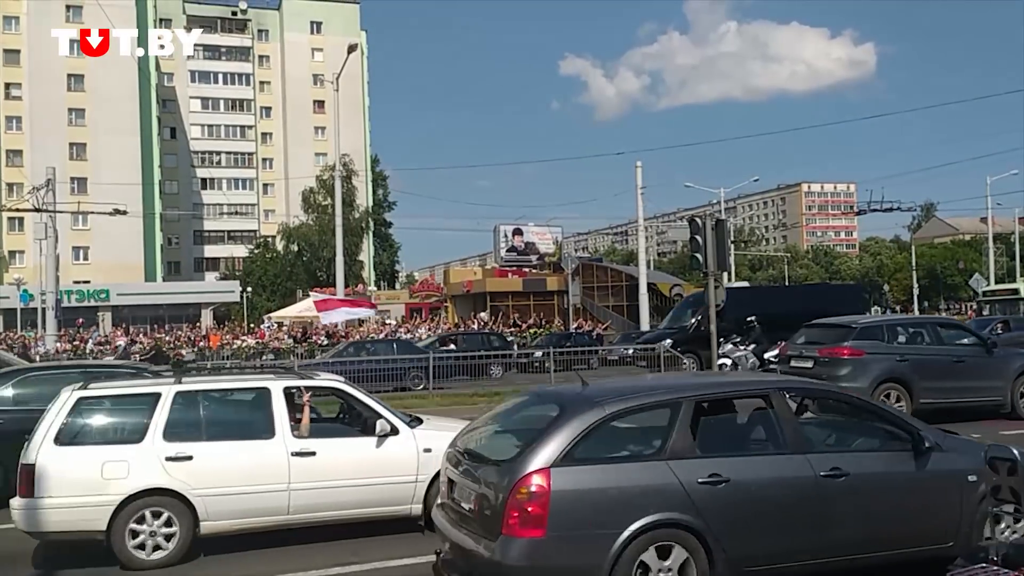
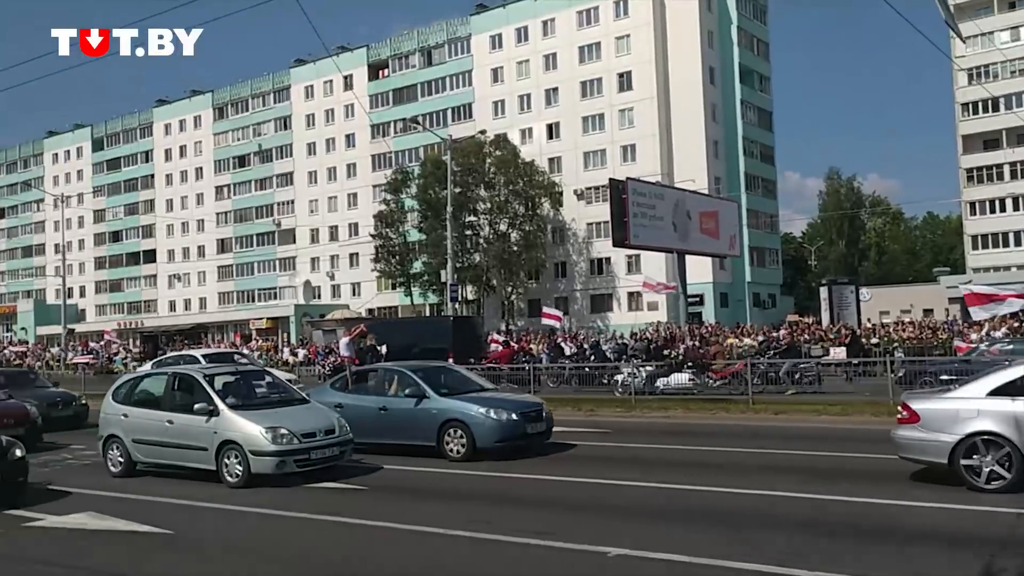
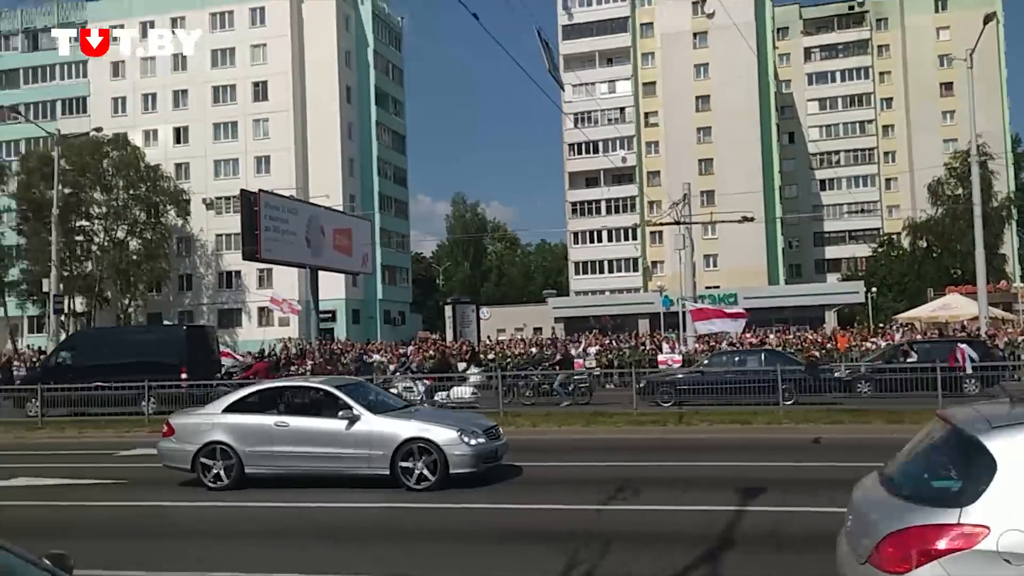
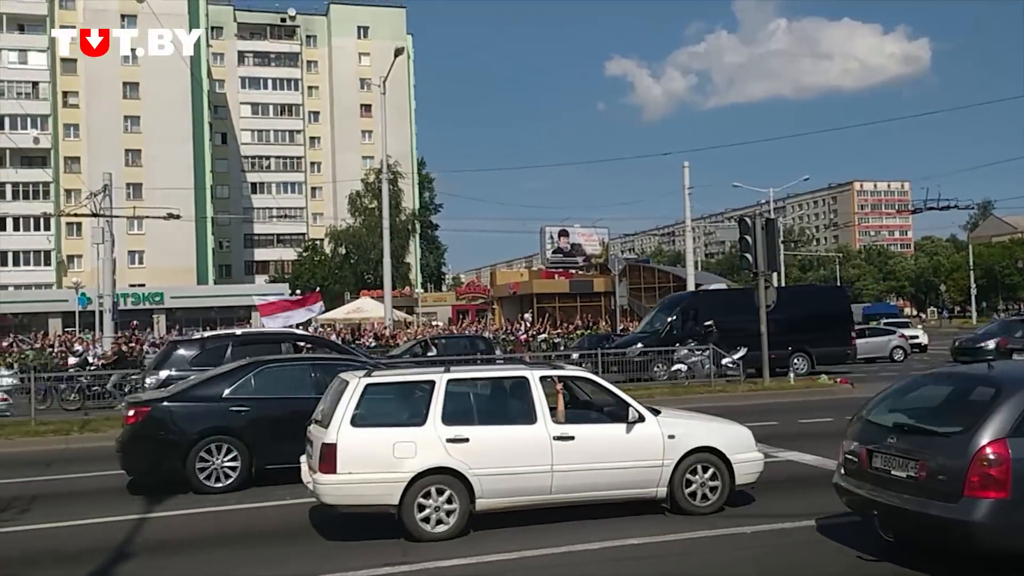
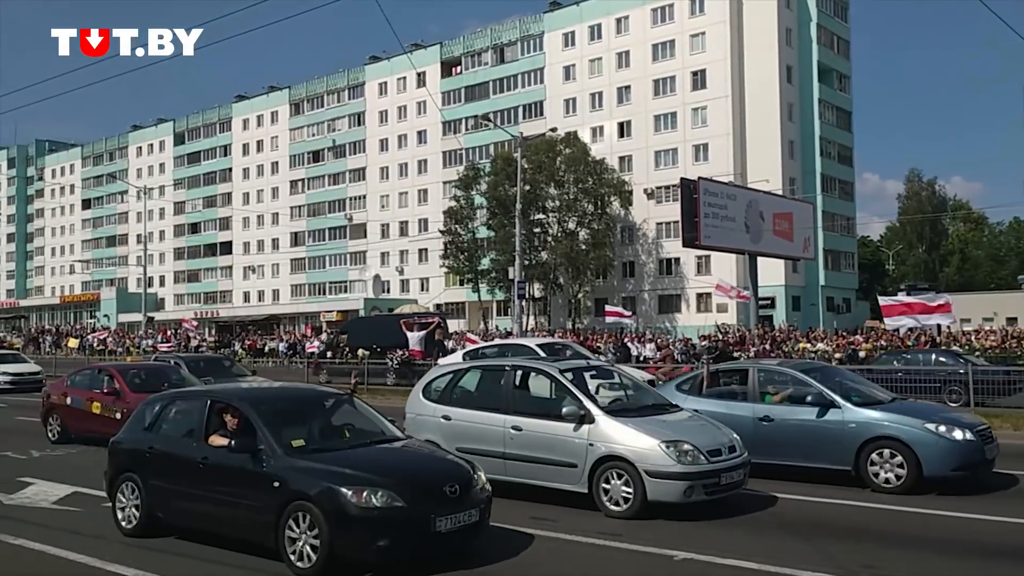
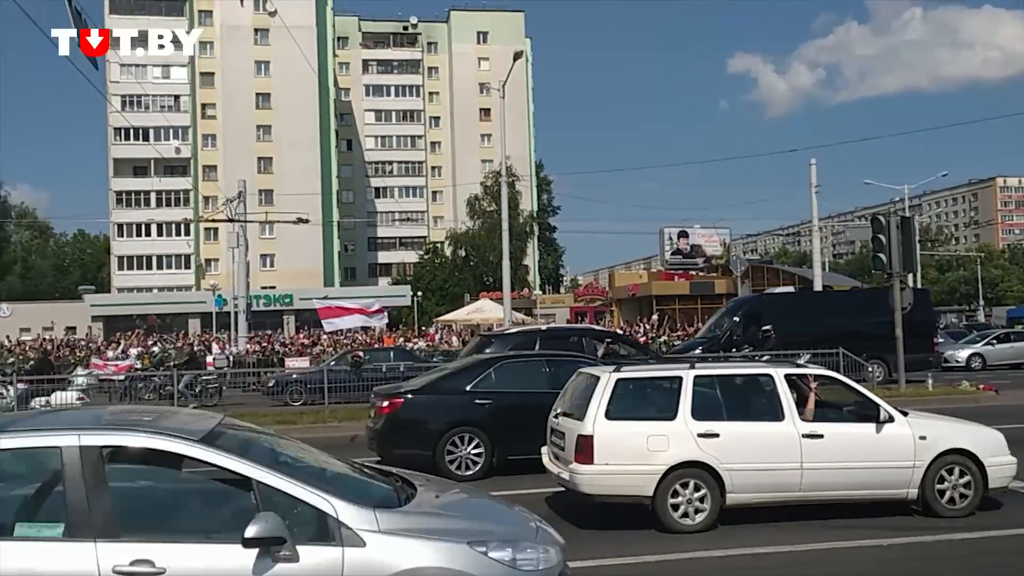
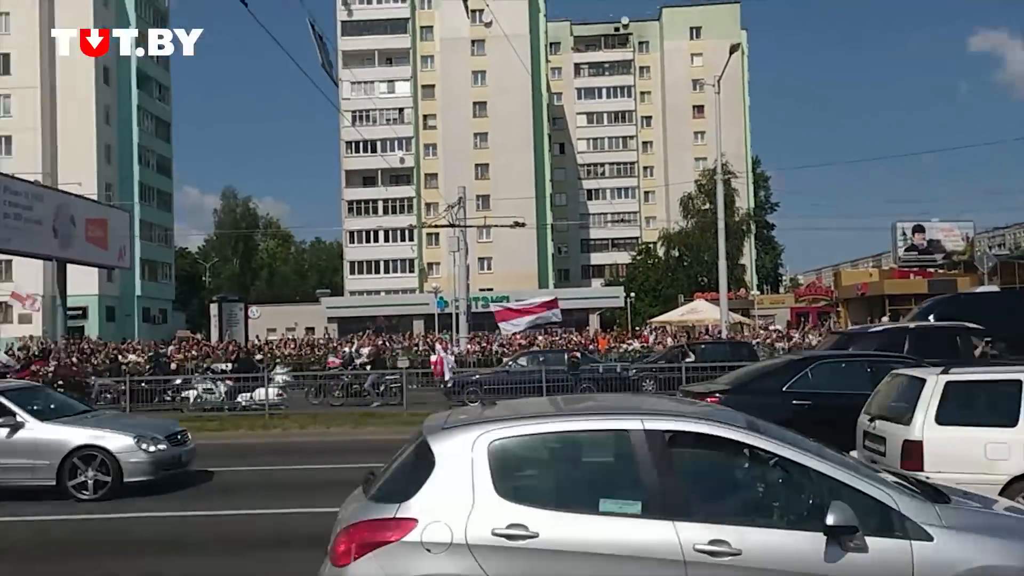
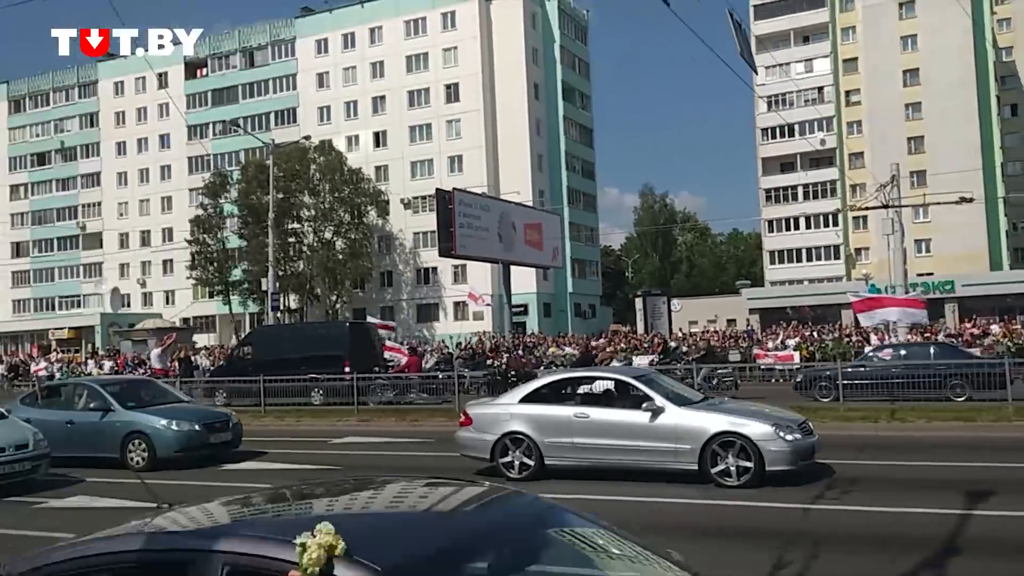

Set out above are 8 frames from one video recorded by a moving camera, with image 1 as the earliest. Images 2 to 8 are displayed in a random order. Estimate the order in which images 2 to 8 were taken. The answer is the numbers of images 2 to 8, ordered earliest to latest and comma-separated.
4, 6, 7, 3, 8, 2, 5
